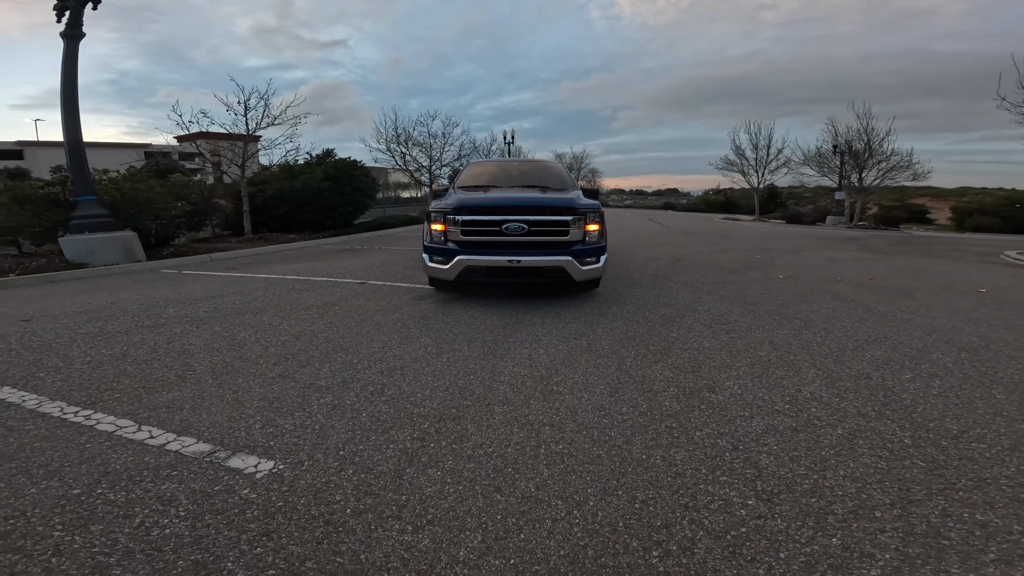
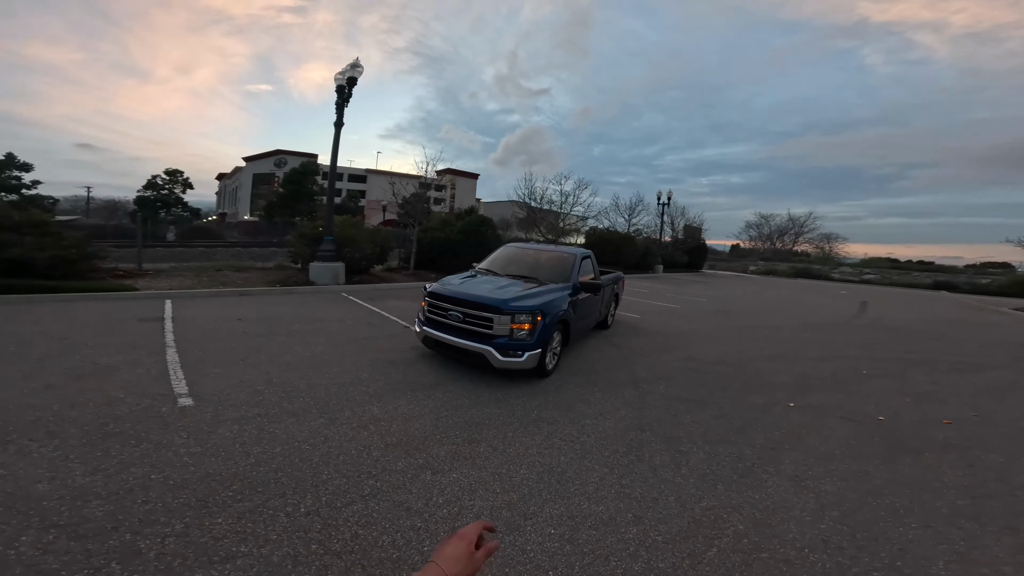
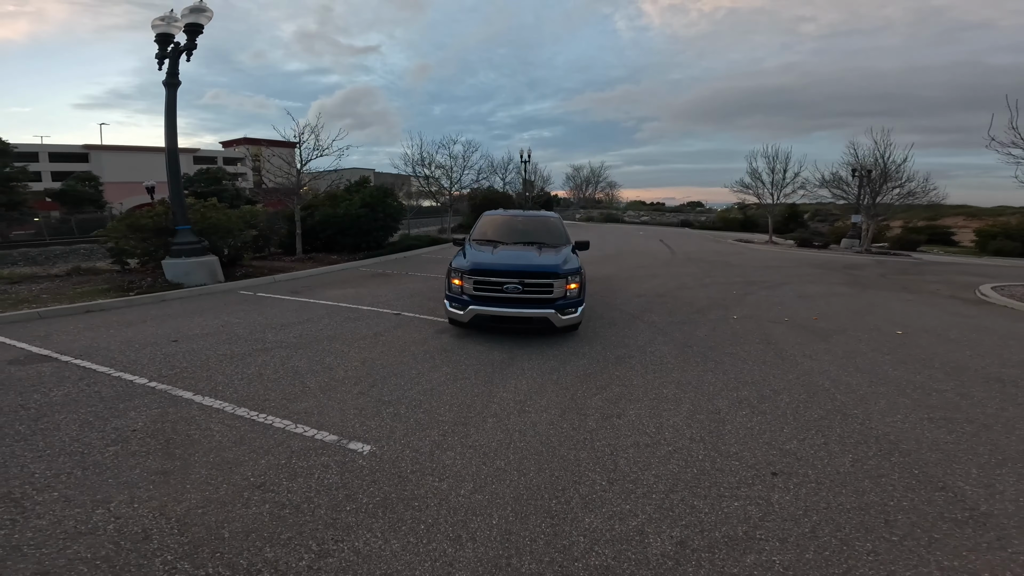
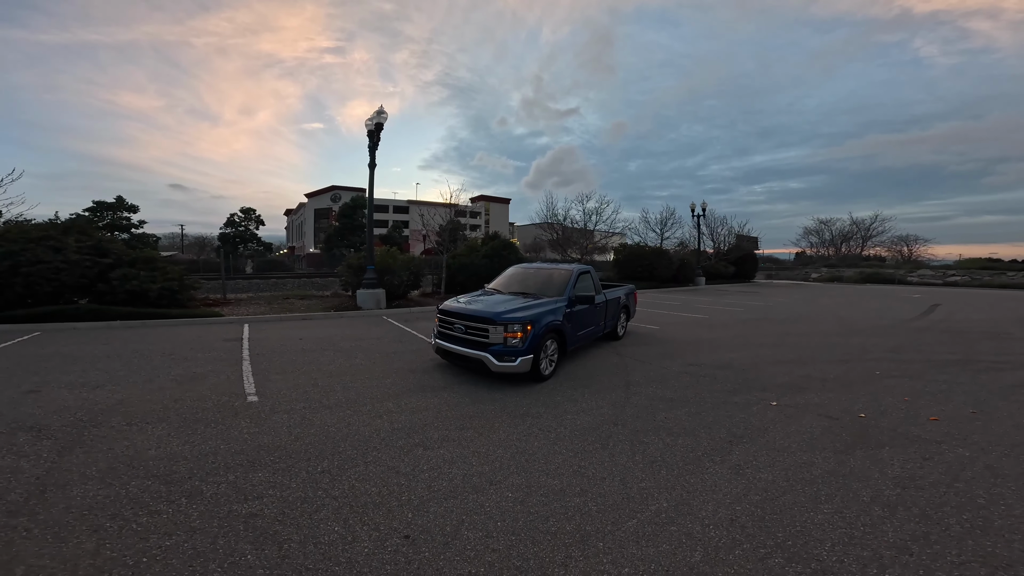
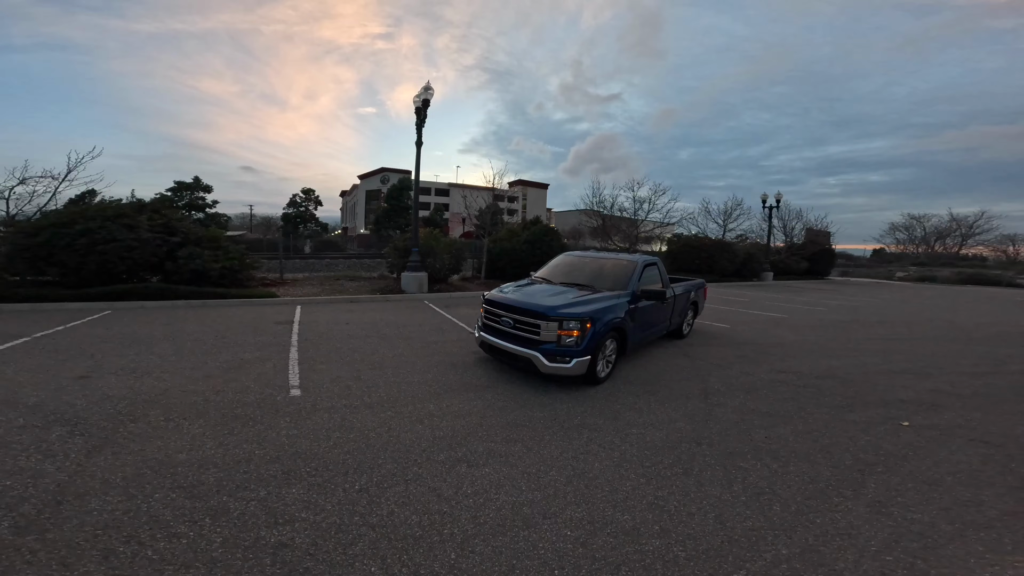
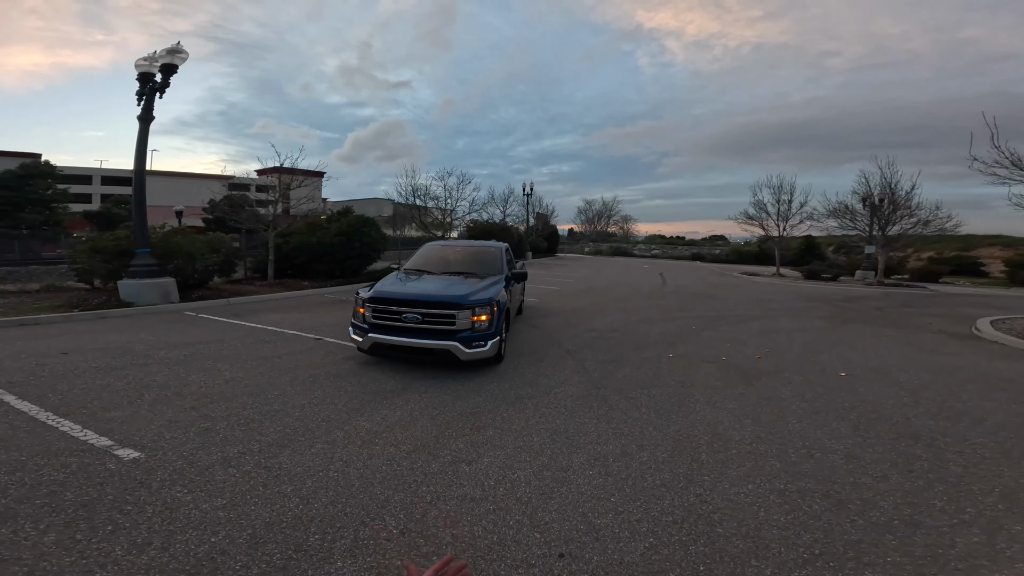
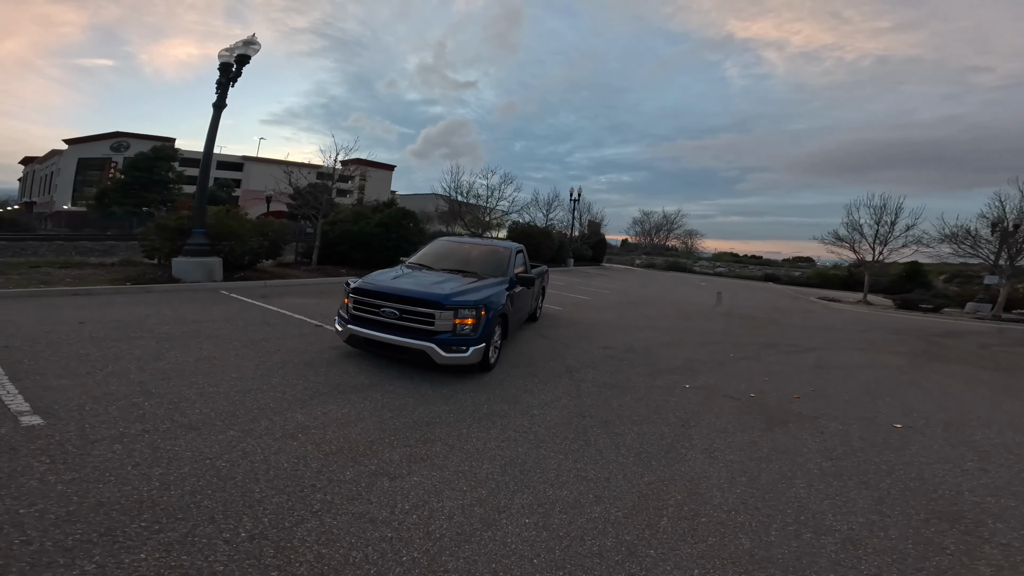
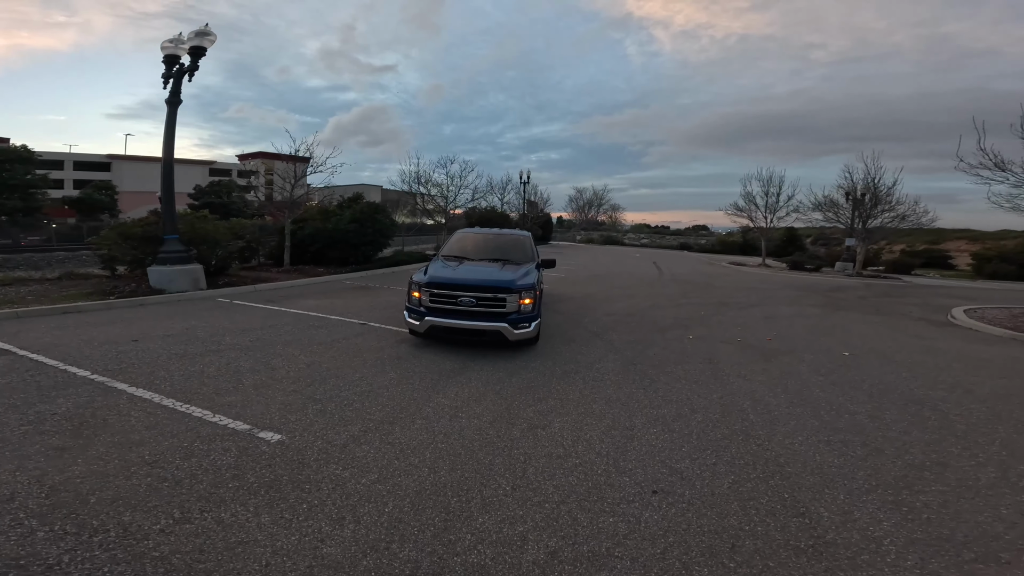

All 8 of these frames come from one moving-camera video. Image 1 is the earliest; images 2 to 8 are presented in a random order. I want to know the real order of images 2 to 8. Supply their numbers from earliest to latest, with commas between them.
3, 8, 6, 7, 2, 5, 4
